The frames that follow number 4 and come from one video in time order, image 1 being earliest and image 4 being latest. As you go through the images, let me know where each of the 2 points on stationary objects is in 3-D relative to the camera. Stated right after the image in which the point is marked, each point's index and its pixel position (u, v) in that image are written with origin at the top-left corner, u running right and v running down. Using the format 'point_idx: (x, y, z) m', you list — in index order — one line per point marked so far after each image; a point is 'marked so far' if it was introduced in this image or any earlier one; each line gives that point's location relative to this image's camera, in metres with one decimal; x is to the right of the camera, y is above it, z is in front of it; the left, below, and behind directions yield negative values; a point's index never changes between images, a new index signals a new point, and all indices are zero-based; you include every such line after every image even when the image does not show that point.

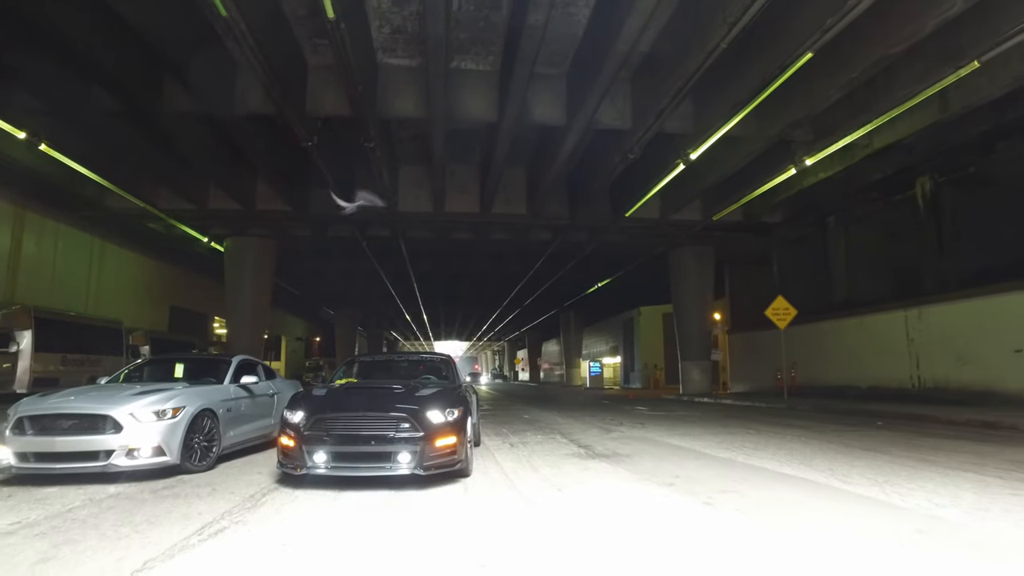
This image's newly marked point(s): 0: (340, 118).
0: (-4.0, +3.9, +15.1) m
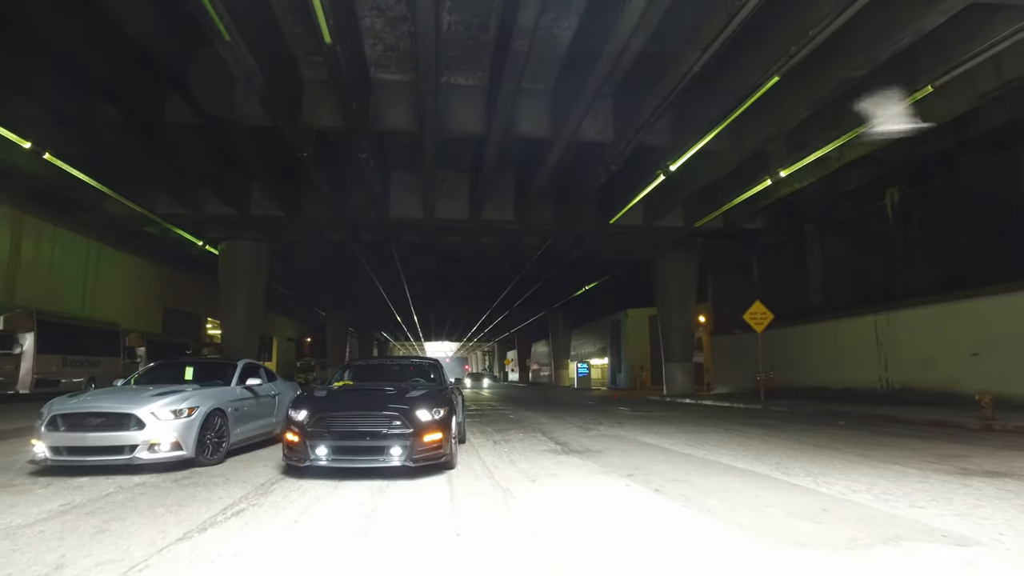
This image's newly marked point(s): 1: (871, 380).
0: (-4.3, +3.8, +15.8) m
1: (+10.8, -2.7, +19.6) m
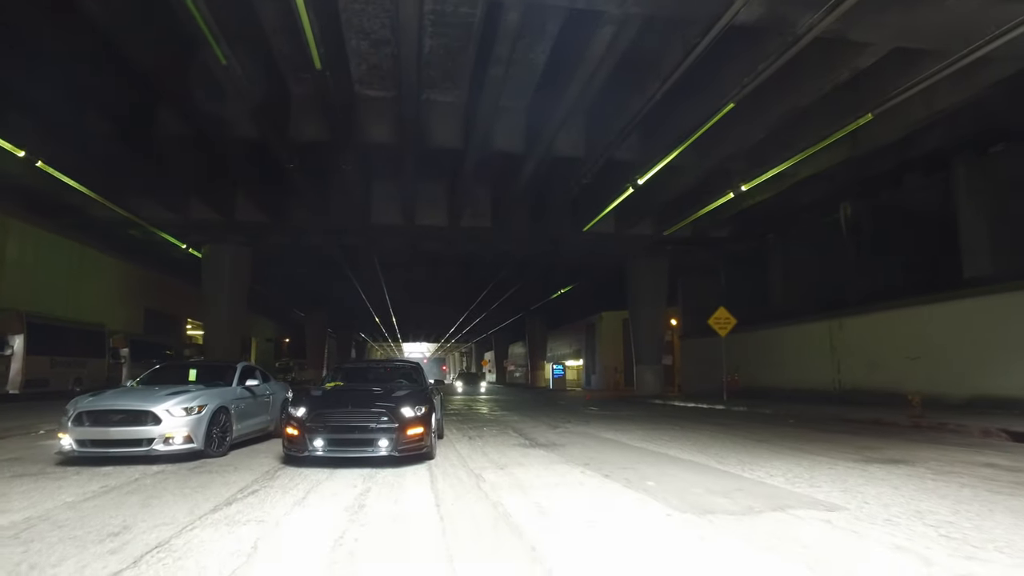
0: (-4.9, +3.7, +16.6) m
1: (+10.1, -3.0, +20.8) m
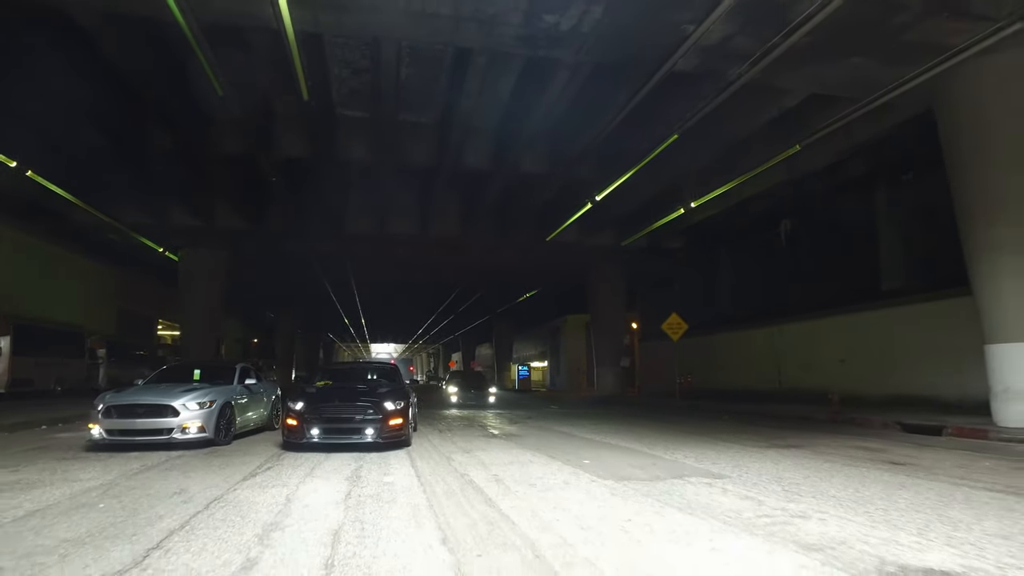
0: (-5.7, +3.5, +17.7) m
1: (+8.9, -3.3, +22.7) m
